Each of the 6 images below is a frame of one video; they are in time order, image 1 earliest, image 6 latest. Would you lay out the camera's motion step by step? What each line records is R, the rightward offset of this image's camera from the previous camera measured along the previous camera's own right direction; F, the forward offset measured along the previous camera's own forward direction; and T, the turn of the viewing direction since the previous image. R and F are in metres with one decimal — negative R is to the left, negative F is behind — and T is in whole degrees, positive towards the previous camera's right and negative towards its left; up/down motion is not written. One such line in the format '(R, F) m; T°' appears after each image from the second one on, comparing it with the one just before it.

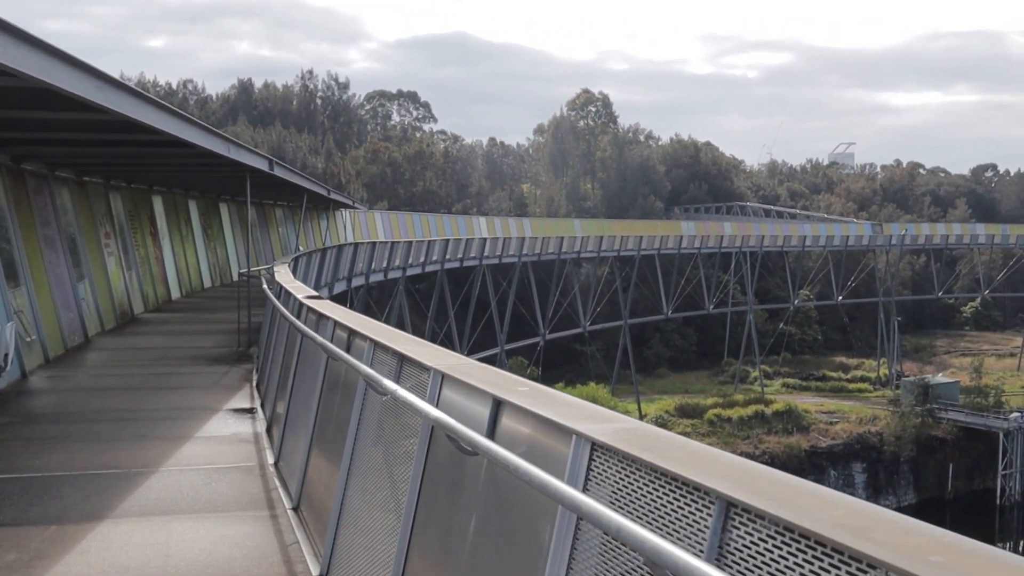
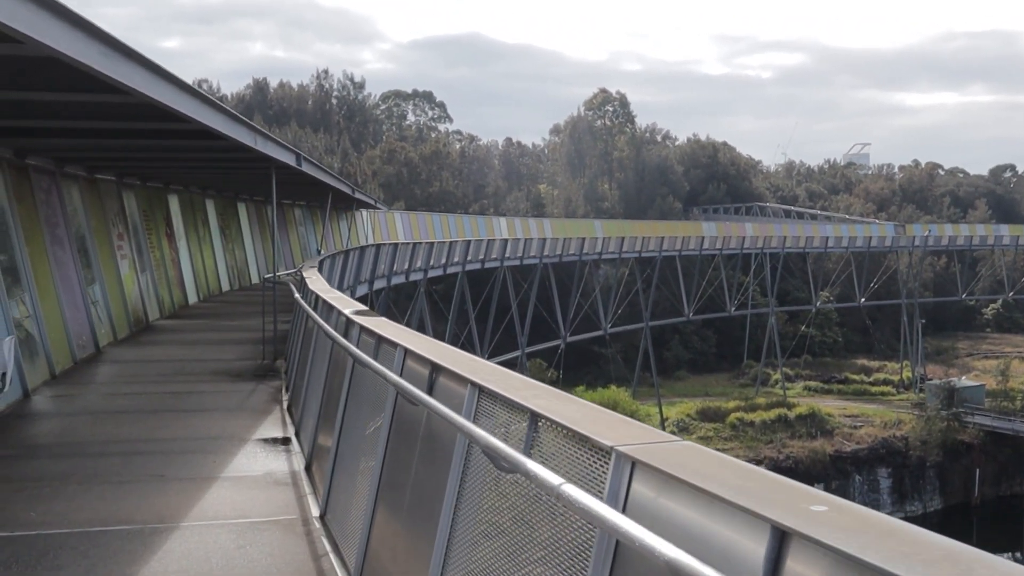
(-0.3, +0.8) m; -1°
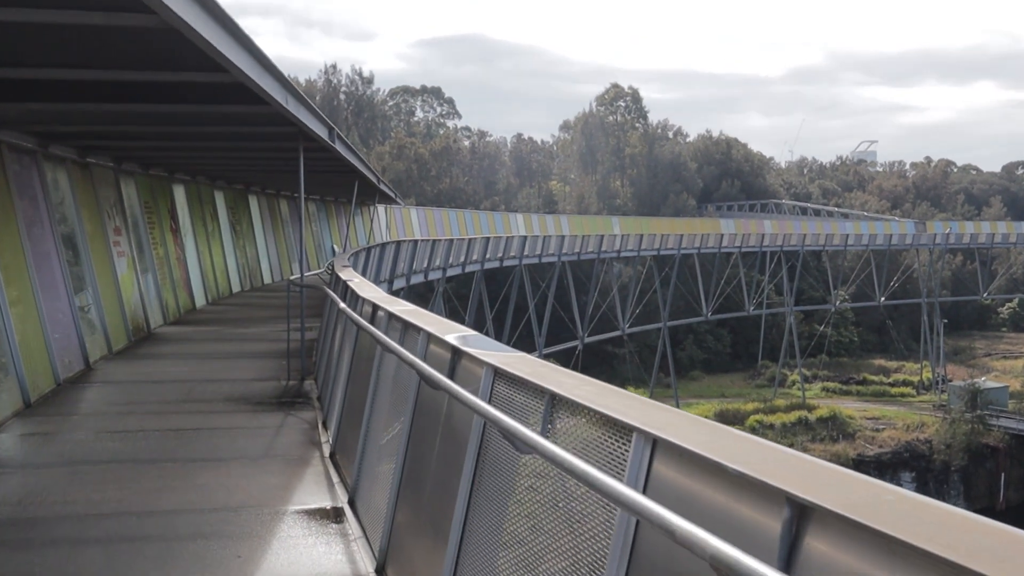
(-0.5, +1.5) m; 0°
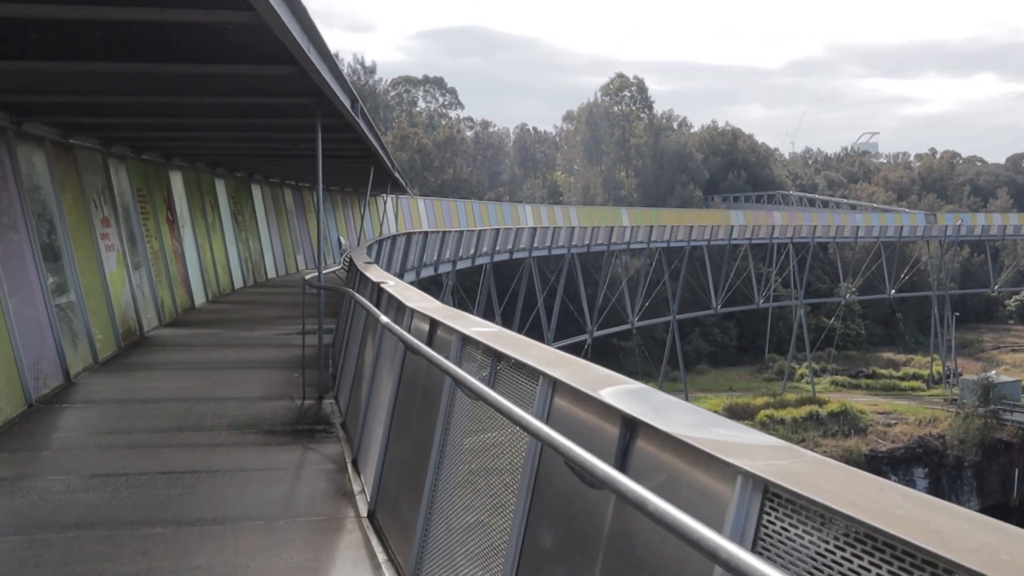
(-0.3, +1.1) m; 0°
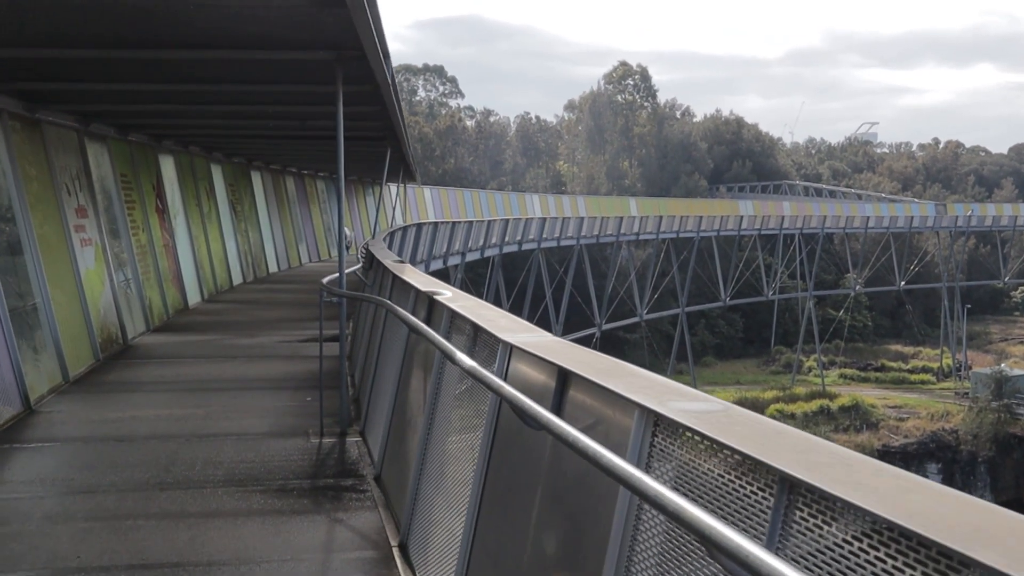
(-0.3, +1.2) m; 0°
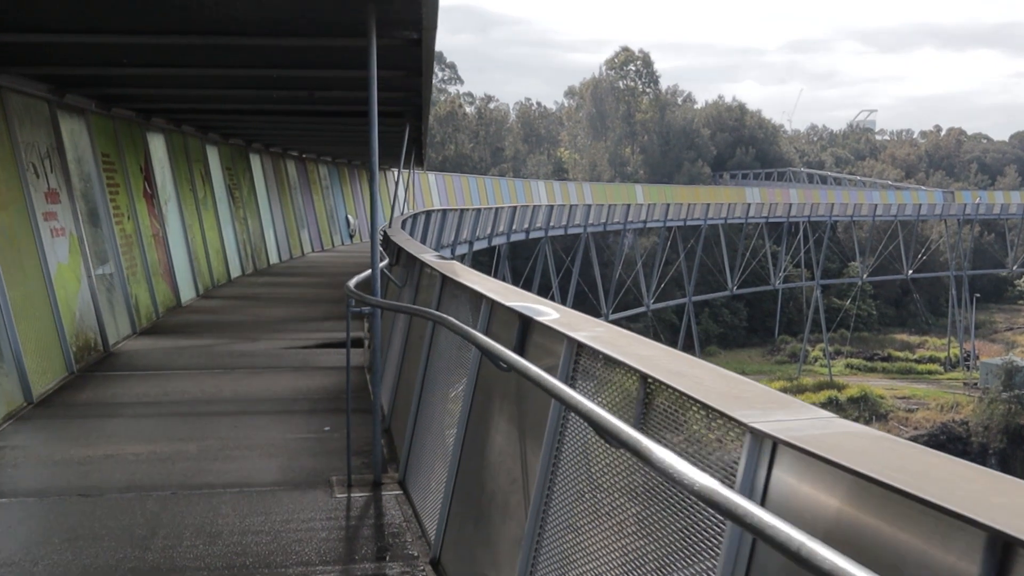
(-0.3, +1.0) m; 0°
